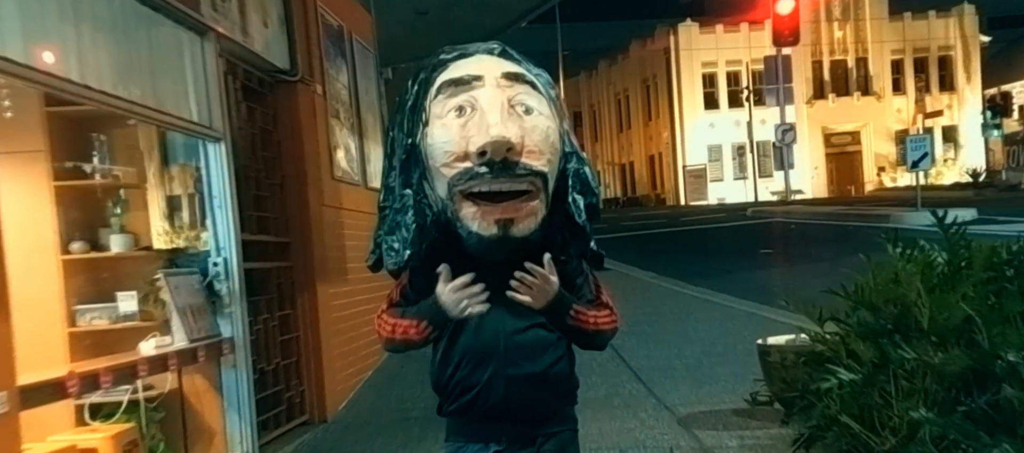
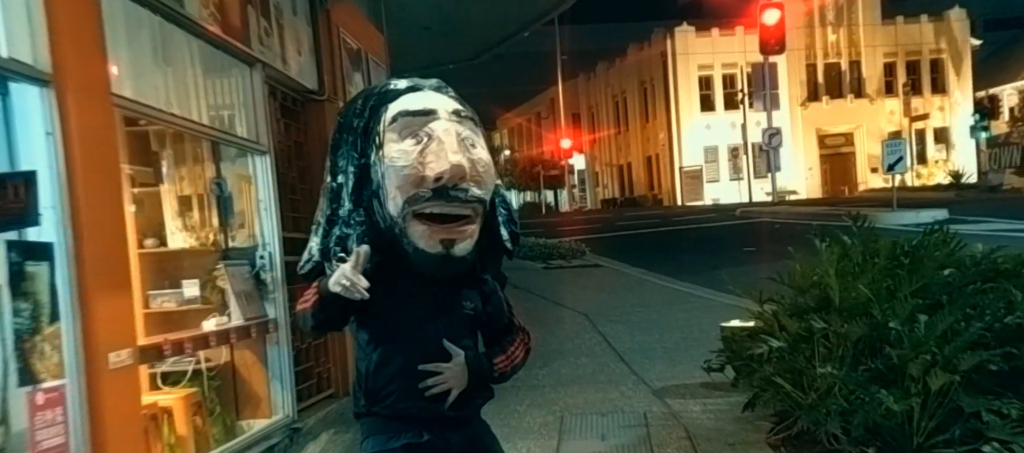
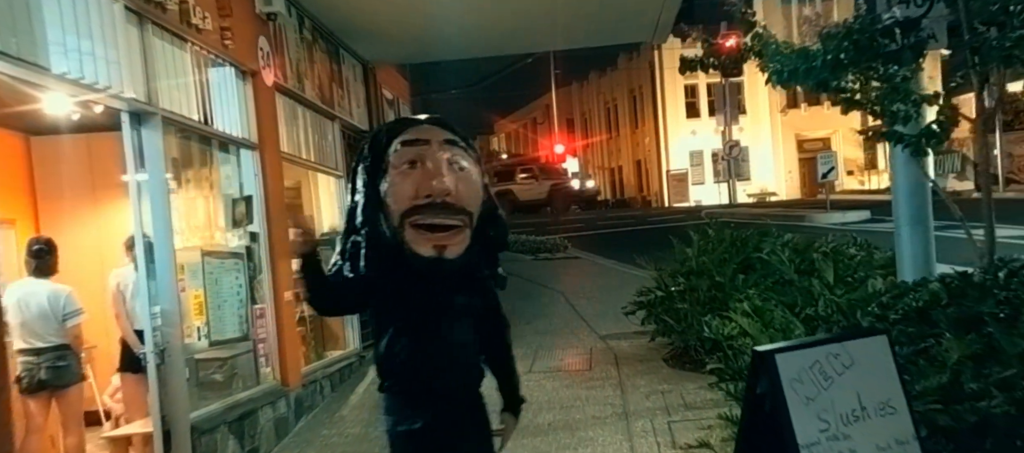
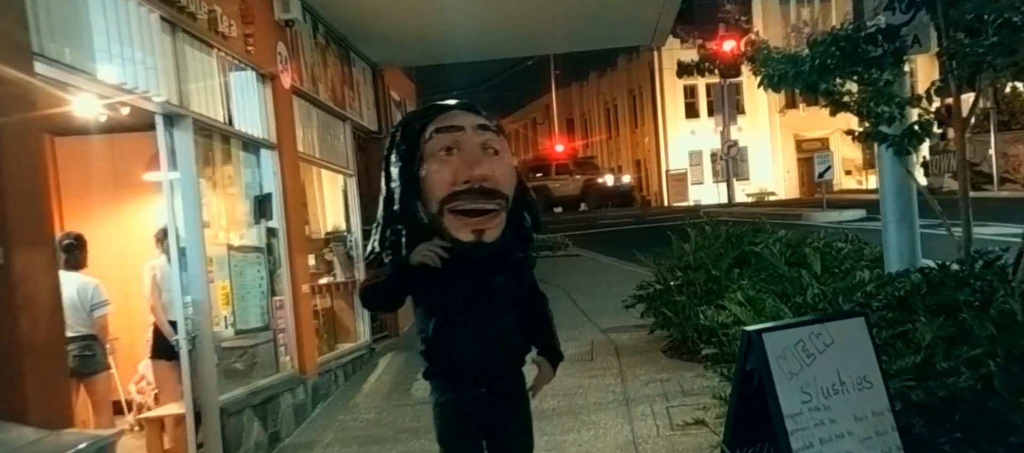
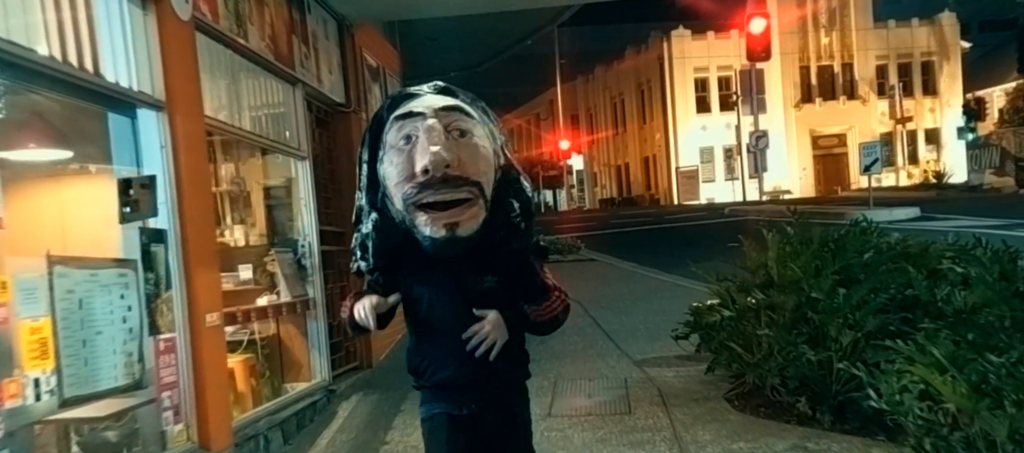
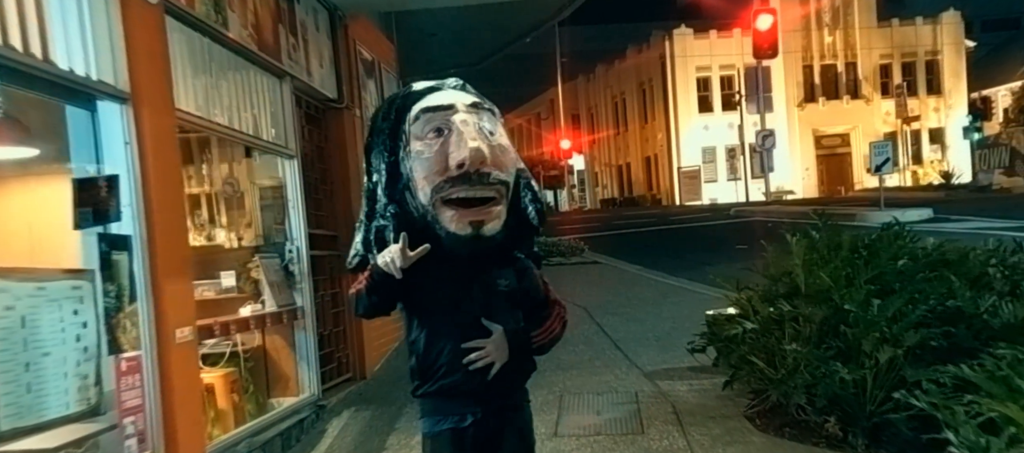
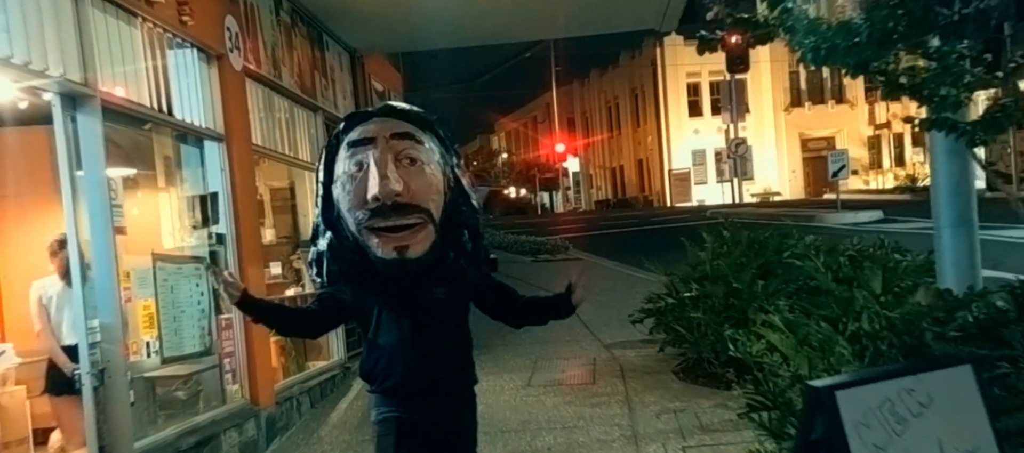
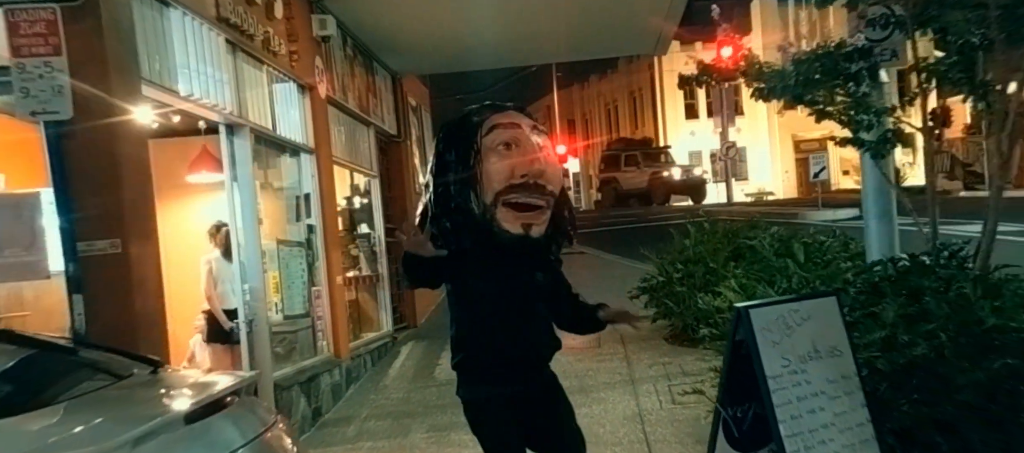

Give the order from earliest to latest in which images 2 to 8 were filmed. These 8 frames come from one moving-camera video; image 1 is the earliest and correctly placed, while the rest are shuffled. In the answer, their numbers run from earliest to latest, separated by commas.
2, 6, 5, 7, 3, 4, 8
